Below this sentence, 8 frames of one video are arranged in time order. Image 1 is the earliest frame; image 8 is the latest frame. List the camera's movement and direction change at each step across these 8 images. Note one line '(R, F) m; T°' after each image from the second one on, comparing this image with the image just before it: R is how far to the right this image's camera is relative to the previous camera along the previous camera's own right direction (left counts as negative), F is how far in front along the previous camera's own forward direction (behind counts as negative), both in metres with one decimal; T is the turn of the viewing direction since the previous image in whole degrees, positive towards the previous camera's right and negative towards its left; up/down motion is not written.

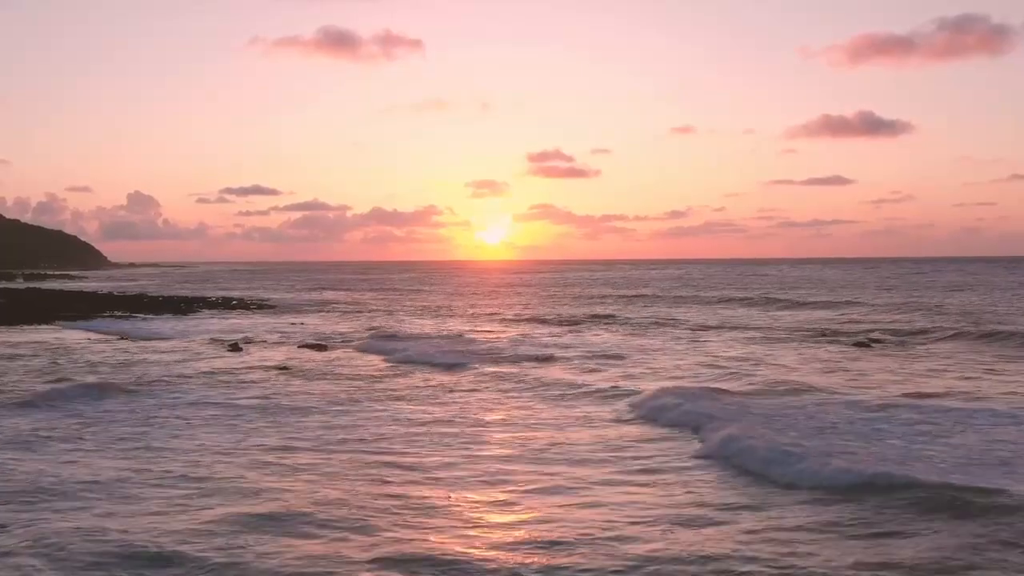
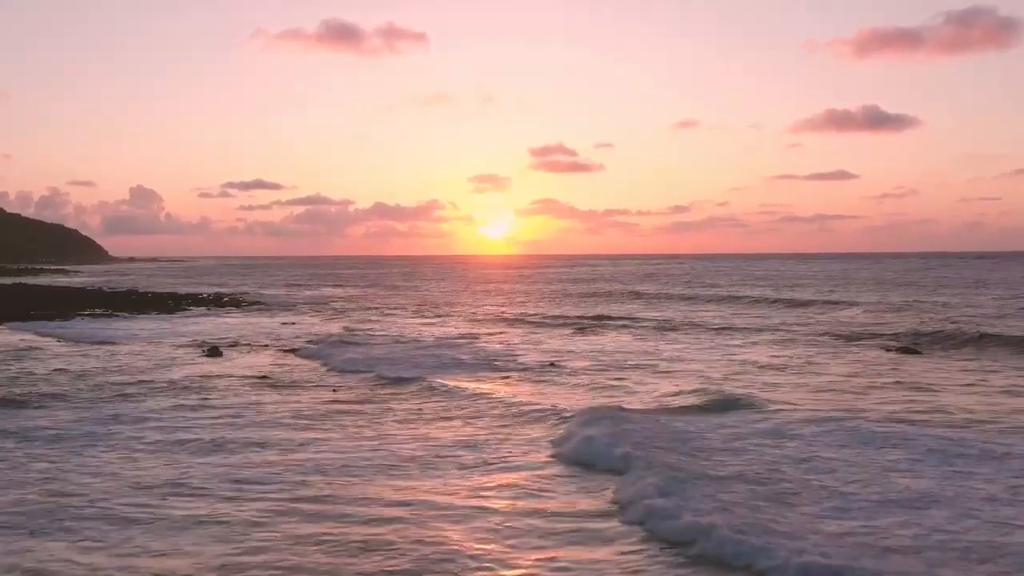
(0.0, +2.6) m; 0°
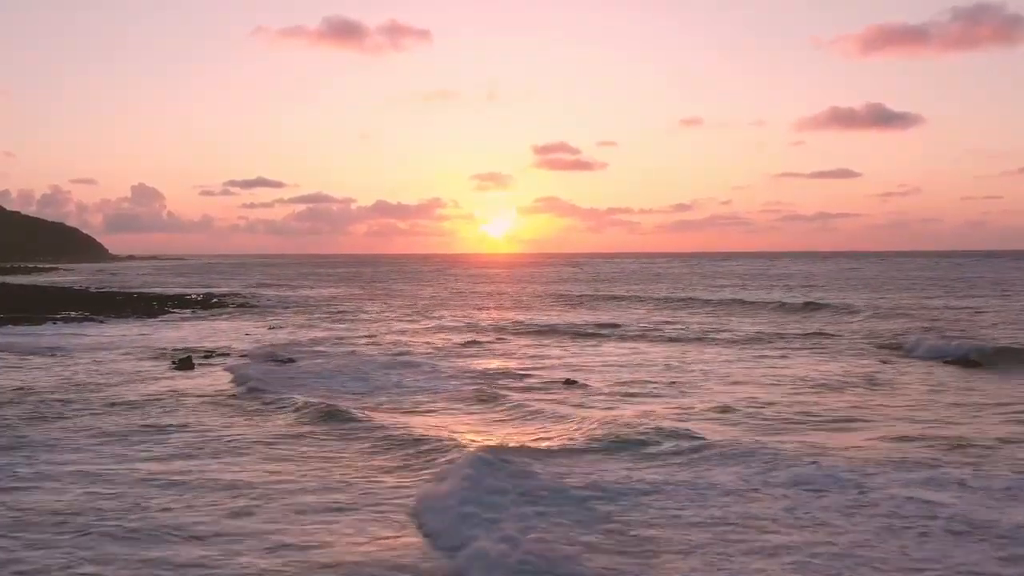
(-0.1, +2.9) m; 0°
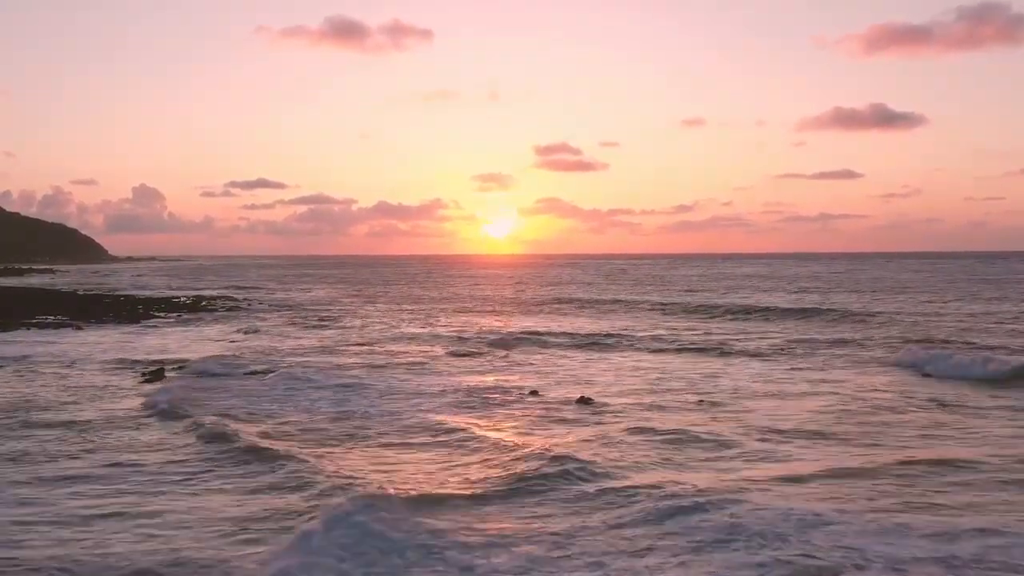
(0.0, +2.2) m; 0°
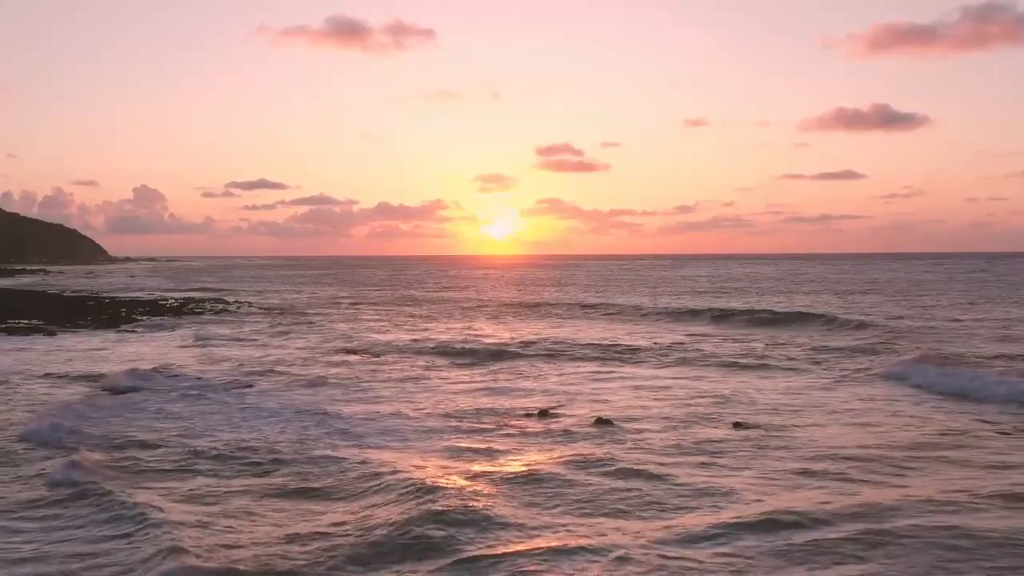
(-0.1, +2.6) m; 0°
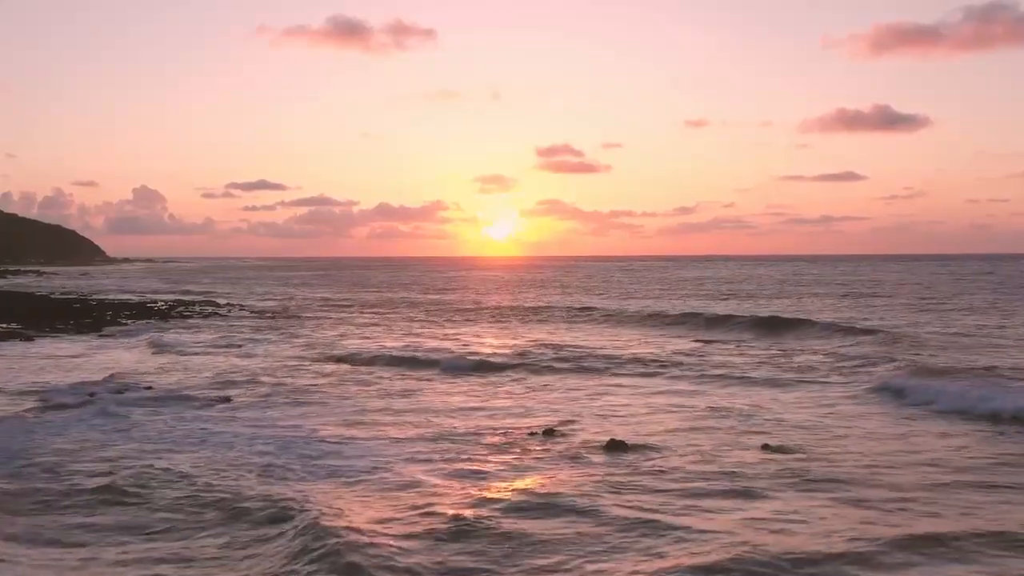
(0.0, +1.8) m; 0°
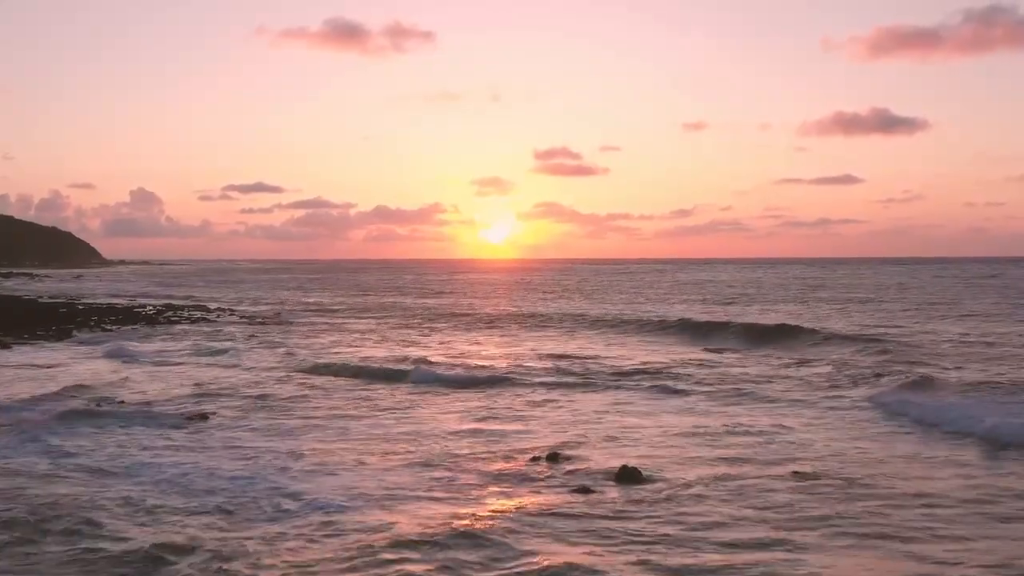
(-0.1, +1.6) m; 0°
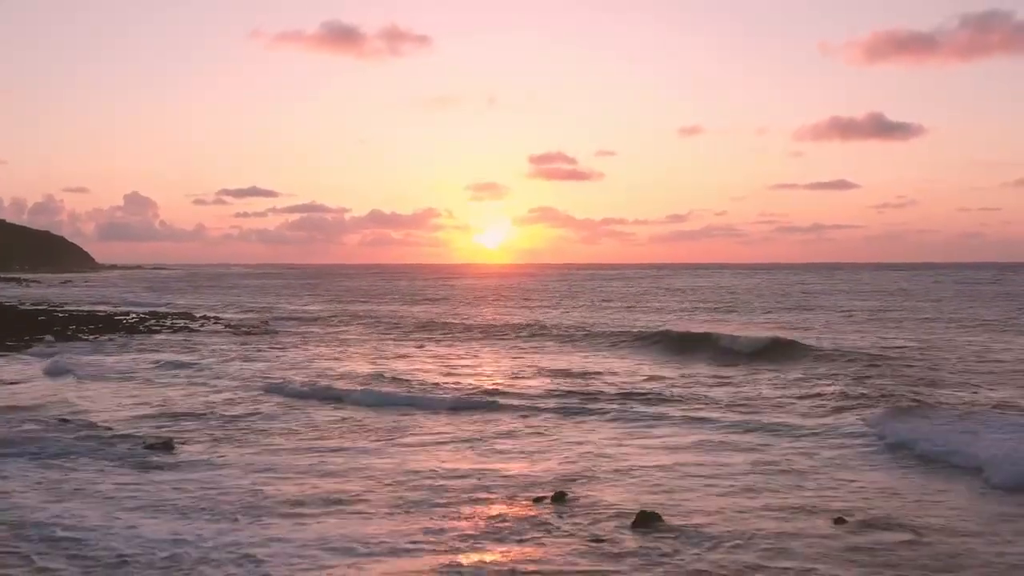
(-0.1, +1.9) m; 0°
